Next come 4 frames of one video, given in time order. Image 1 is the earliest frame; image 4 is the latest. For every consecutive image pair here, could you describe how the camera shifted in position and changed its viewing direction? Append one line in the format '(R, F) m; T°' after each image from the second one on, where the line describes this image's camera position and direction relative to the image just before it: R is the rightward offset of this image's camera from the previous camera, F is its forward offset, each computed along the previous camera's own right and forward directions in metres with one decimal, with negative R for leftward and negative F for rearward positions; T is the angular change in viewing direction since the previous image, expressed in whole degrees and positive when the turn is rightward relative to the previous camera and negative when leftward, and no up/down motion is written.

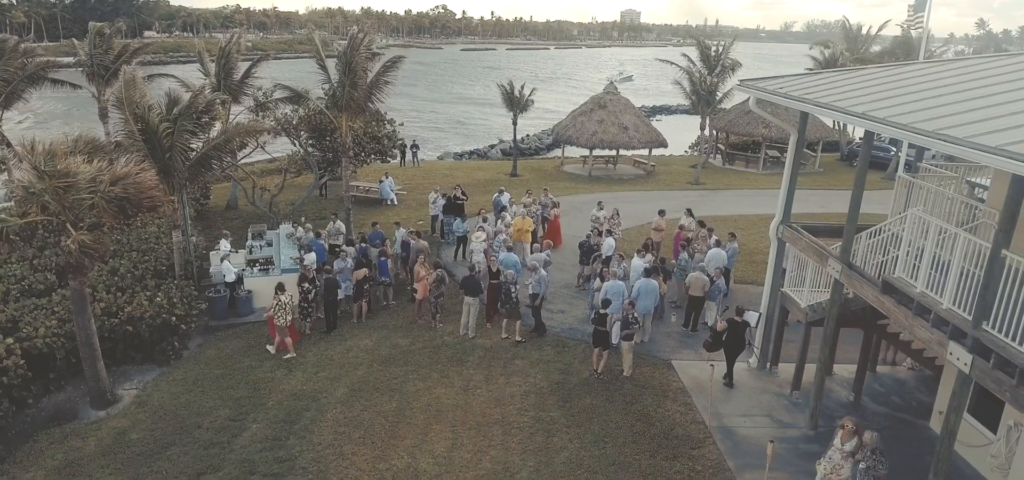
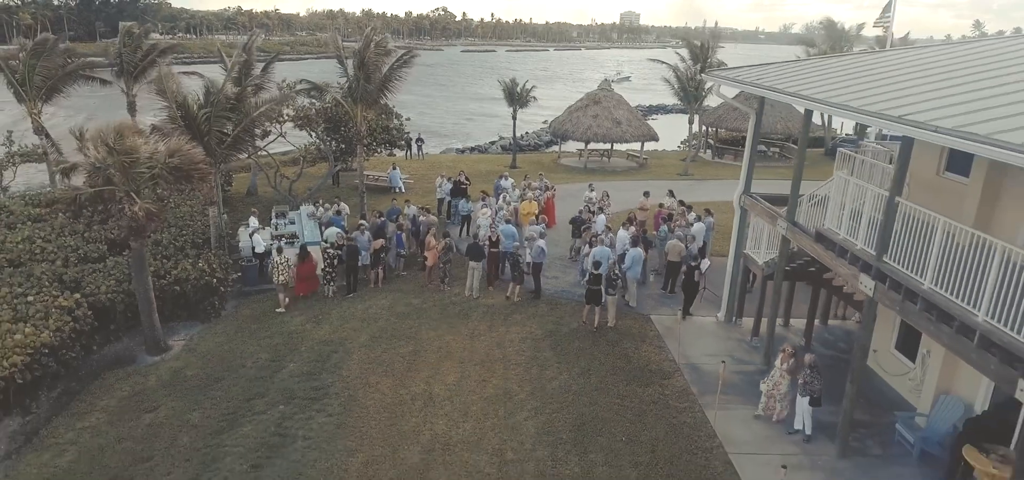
(0.0, -1.5) m; 0°
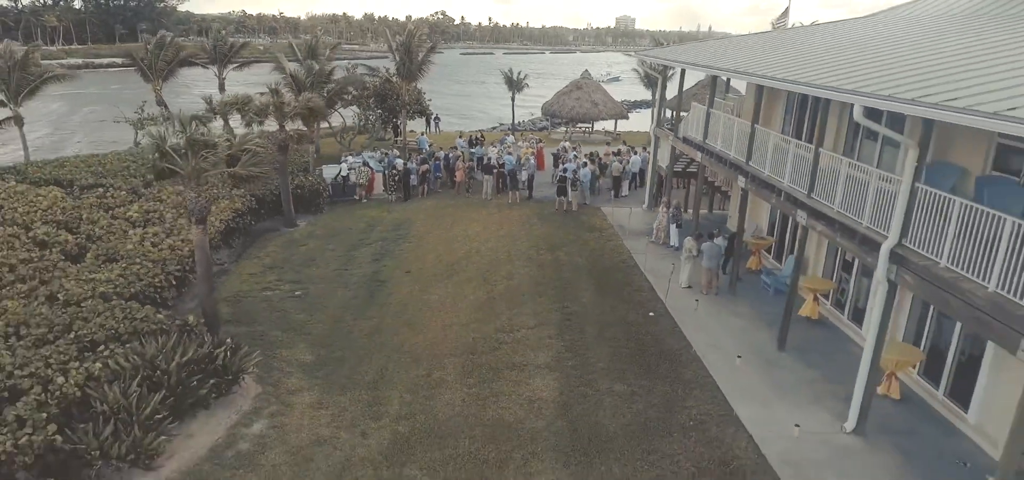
(-0.1, -6.9) m; 0°
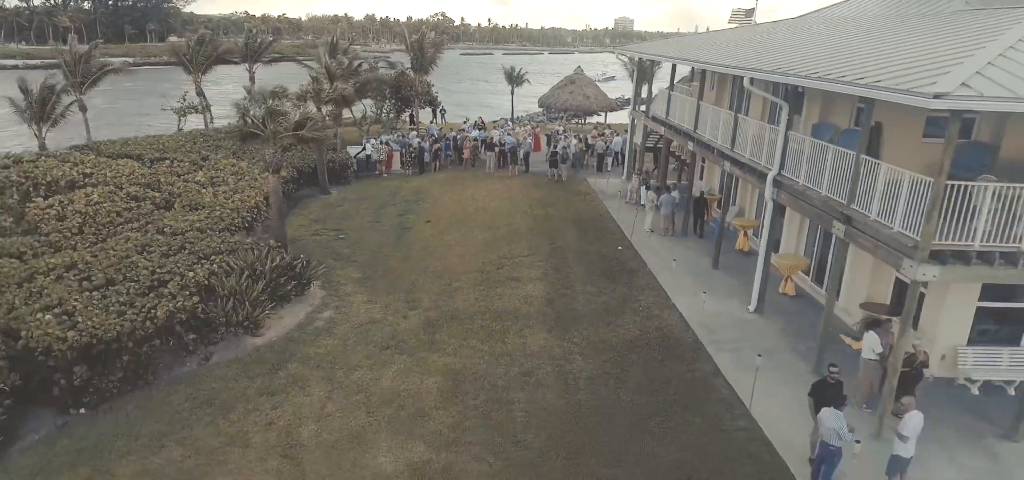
(0.0, -3.4) m; 0°
